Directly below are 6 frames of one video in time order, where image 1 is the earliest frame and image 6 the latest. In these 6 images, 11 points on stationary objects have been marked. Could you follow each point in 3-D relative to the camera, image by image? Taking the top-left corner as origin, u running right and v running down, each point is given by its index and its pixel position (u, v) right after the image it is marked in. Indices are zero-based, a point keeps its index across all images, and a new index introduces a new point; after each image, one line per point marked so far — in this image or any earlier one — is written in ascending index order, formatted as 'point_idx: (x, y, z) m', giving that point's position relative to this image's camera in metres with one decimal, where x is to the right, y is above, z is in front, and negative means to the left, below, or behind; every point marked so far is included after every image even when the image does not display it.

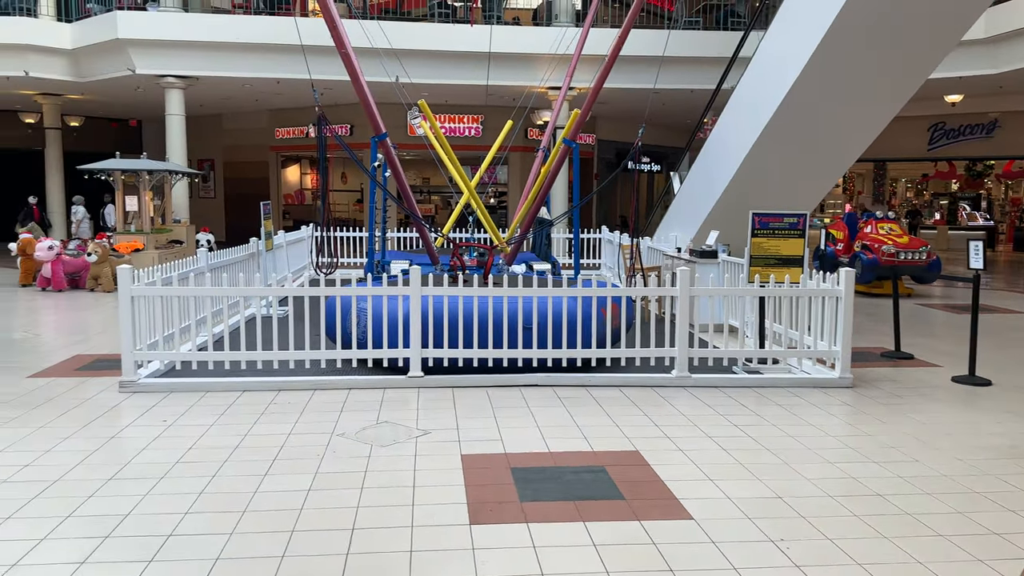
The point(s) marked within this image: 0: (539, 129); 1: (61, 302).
0: (+0.6, +3.5, +17.7) m
1: (-6.3, -0.2, +11.3) m
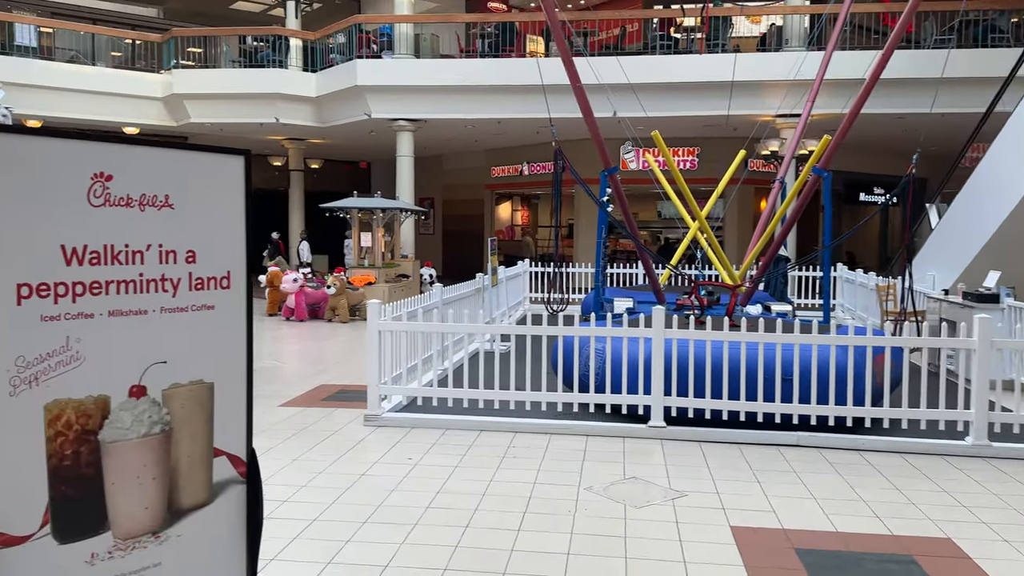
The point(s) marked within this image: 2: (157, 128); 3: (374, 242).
0: (+5.2, +2.6, +16.7) m
1: (-3.1, -0.6, +12.0) m
2: (-8.5, +3.8, +19.4) m
3: (-2.4, +0.8, +14.4) m
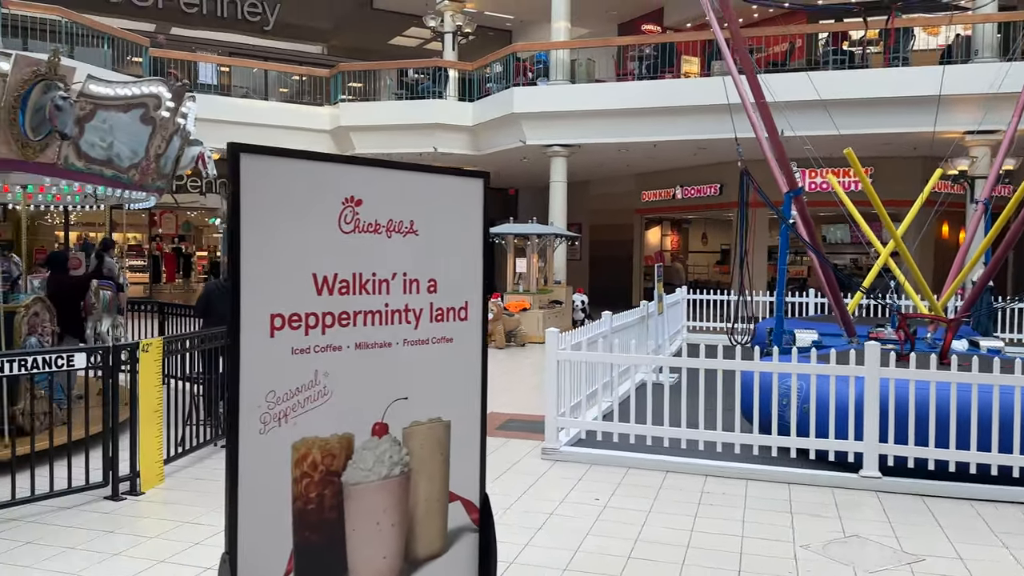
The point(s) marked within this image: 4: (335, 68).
0: (+8.2, +2.0, +15.4) m
1: (-0.8, -1.0, +12.0) m
2: (-4.8, +3.2, +20.3) m
3: (+0.3, +0.4, +14.4) m
4: (-4.0, +5.0, +18.4) m
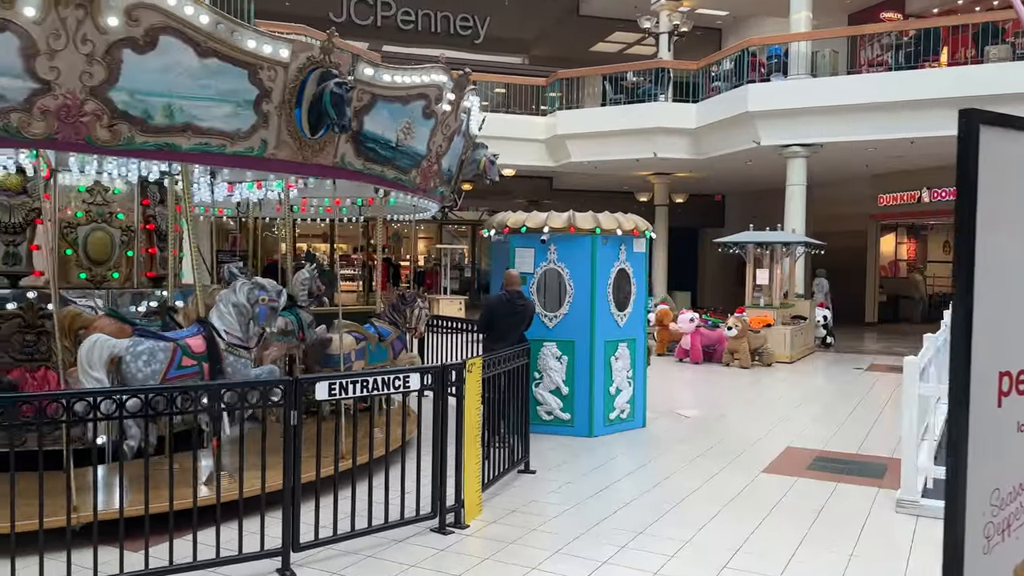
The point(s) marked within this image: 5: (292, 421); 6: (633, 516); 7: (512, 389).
0: (+12.2, +1.7, +12.6) m
1: (+2.6, -1.2, +11.2) m
2: (+0.5, +3.0, +20.2) m
3: (+4.3, +0.1, +13.2) m
4: (+0.9, +4.7, +18.1) m
5: (-1.0, -0.6, +3.9) m
6: (+0.7, -1.4, +4.8) m
7: (0.0, -0.7, +5.6) m
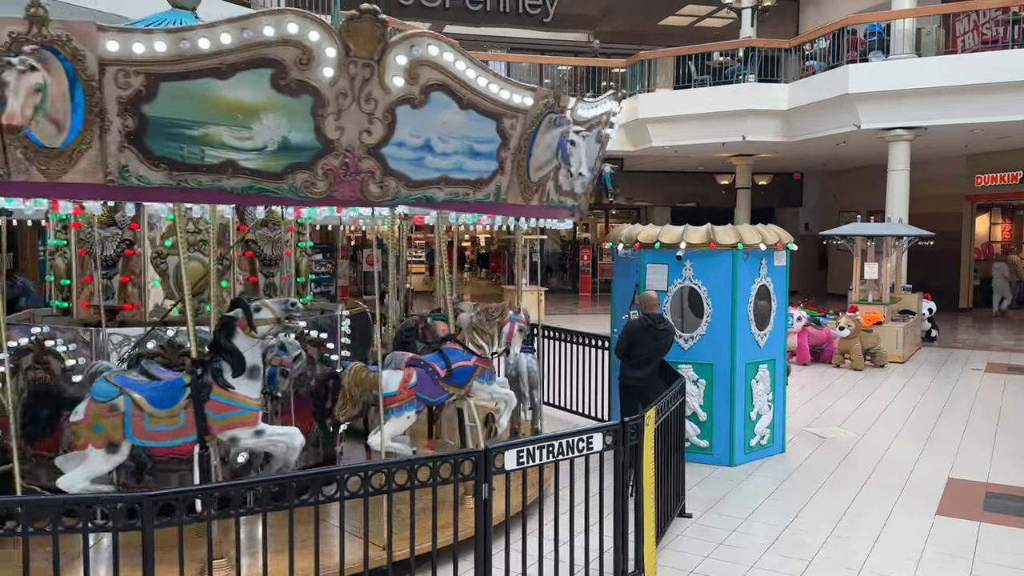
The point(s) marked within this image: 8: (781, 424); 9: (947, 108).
0: (+13.6, +1.8, +11.4) m
1: (+4.0, -1.2, +10.6) m
2: (+2.4, +3.3, +19.6) m
3: (+5.7, +0.2, +12.6) m
4: (+2.6, +5.0, +17.5) m
5: (-0.1, -0.9, +3.6) m
6: (+1.7, -1.6, +4.4) m
7: (+1.0, -0.9, +5.2) m
8: (+2.3, -1.2, +6.9) m
9: (+7.5, +3.1, +13.9) m
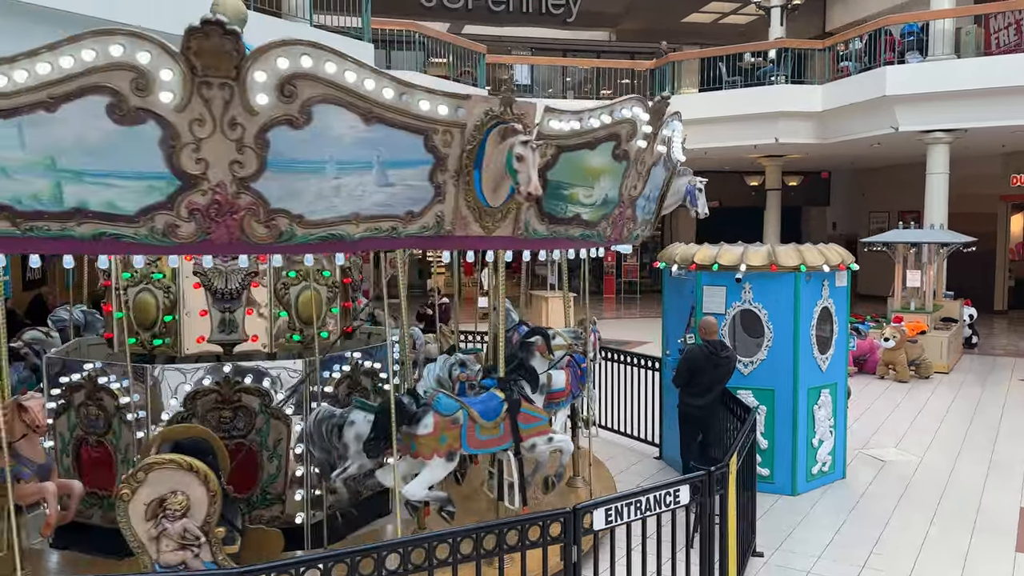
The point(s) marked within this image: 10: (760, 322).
0: (+14.1, +1.8, +11.0) m
1: (+4.5, -1.3, +10.4) m
2: (+3.0, +3.2, +19.4) m
3: (+6.2, +0.1, +12.3) m
4: (+3.2, +4.9, +17.2) m
5: (+0.2, -1.1, +3.4) m
6: (+2.1, -1.8, +4.2) m
7: (+1.4, -1.1, +5.0) m
8: (+2.7, -1.3, +6.7) m
9: (+8.0, +3.0, +13.6) m
10: (+1.9, -0.3, +6.3) m
